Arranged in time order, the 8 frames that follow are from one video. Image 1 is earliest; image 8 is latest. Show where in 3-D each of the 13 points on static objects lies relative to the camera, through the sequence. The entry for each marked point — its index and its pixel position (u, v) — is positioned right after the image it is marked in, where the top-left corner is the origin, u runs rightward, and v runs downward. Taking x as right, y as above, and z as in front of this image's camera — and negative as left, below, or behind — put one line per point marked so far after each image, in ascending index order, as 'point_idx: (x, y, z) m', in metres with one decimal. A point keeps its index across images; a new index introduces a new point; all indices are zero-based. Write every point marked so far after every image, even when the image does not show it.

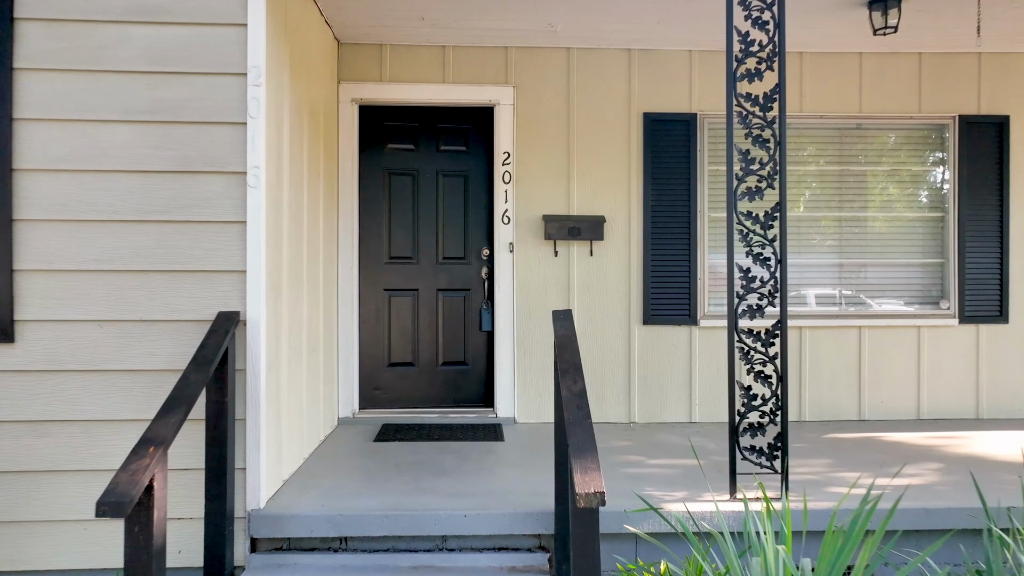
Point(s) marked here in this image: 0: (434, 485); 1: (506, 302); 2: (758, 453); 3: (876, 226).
0: (-0.3, -0.8, +2.6) m
1: (0.0, -0.1, +3.6) m
2: (+1.0, -0.6, +2.4) m
3: (+2.2, +0.4, +3.8) m
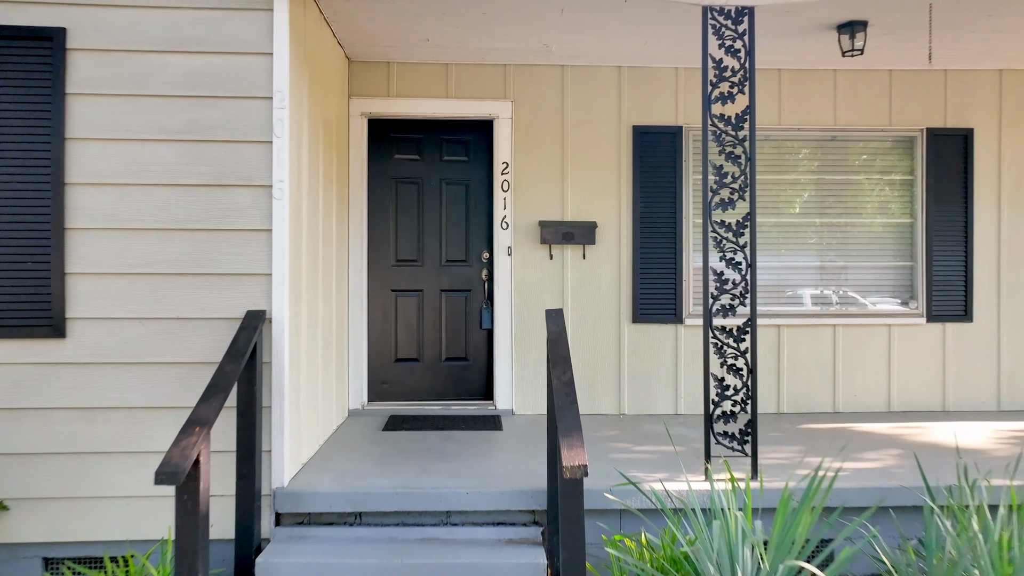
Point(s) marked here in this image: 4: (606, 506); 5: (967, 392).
0: (-0.3, -0.8, +2.8) m
1: (0.0, -0.1, +3.9) m
2: (+0.9, -0.6, +2.7) m
3: (+2.2, +0.4, +4.1) m
4: (+0.4, -0.9, +2.5) m
5: (+3.0, -0.7, +4.1) m
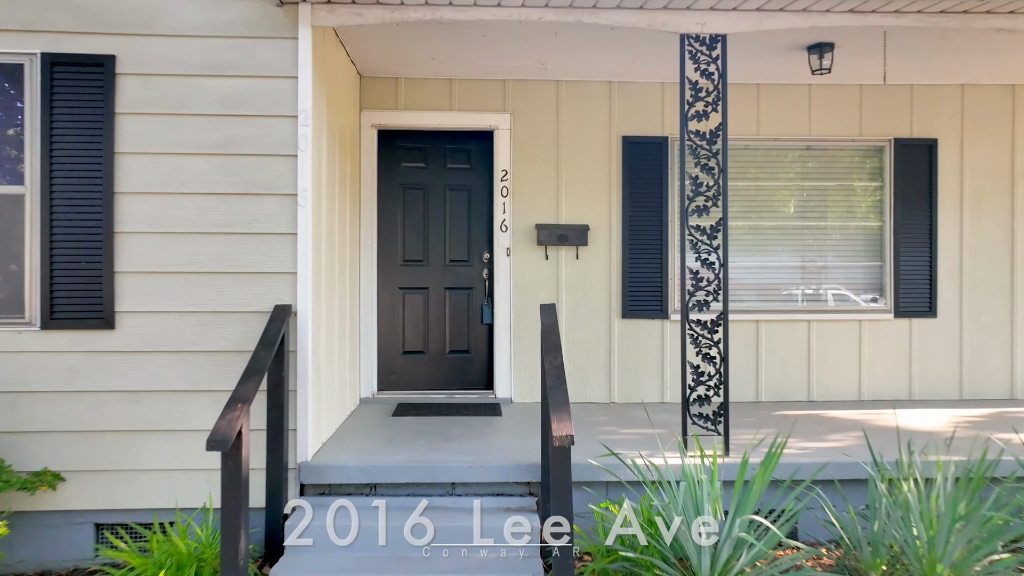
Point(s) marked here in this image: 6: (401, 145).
0: (-0.3, -0.8, +3.2) m
1: (-0.1, -0.1, +4.2) m
2: (+0.9, -0.6, +3.0) m
3: (+2.2, +0.4, +4.4) m
4: (+0.4, -0.9, +2.8) m
5: (+3.0, -0.7, +4.4) m
6: (-0.8, +1.0, +4.3) m
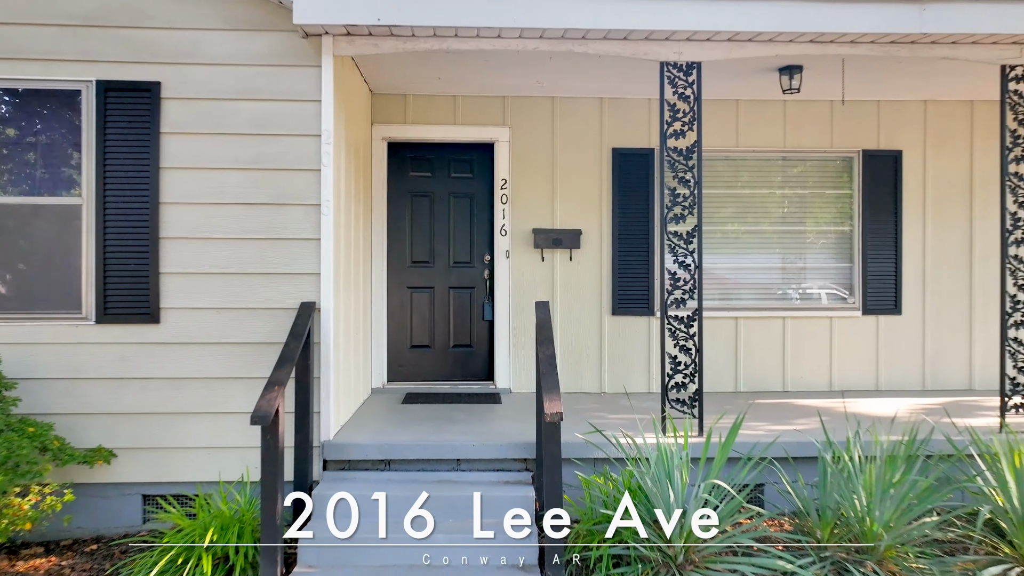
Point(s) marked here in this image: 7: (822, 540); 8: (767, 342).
0: (-0.4, -0.8, +3.6) m
1: (-0.1, -0.1, +4.6) m
2: (+0.9, -0.6, +3.4) m
3: (+2.2, +0.4, +4.8) m
4: (+0.4, -0.9, +3.2) m
5: (+2.9, -0.6, +4.8) m
6: (-0.8, +1.0, +4.7) m
7: (+1.4, -1.1, +2.8) m
8: (+1.9, -0.4, +4.7) m
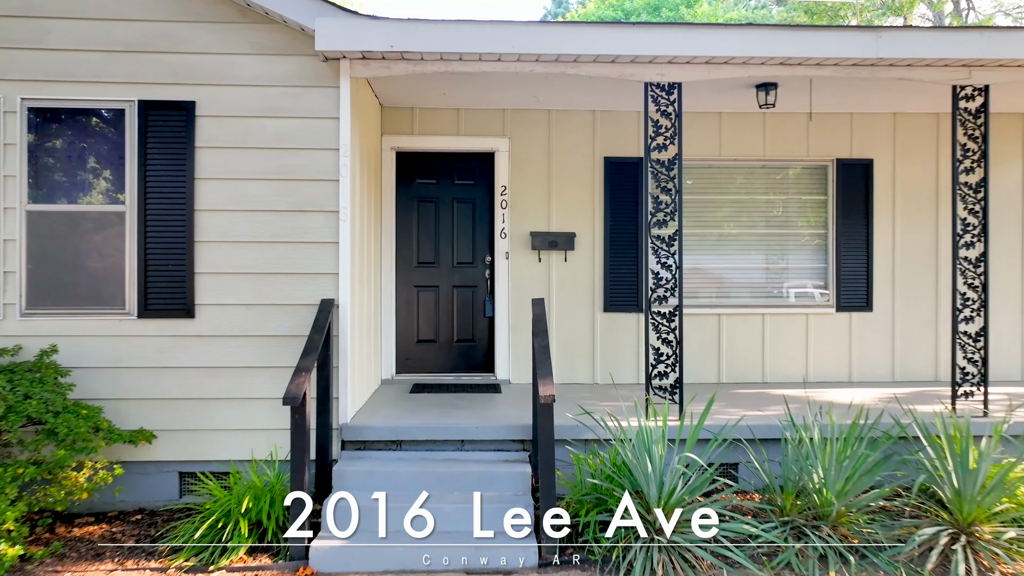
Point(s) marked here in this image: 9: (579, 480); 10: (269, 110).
0: (-0.4, -0.8, +3.9) m
1: (-0.1, -0.1, +5.0) m
2: (+0.9, -0.6, +3.8) m
3: (+2.2, +0.4, +5.2) m
4: (+0.3, -0.8, +3.6) m
5: (+2.9, -0.6, +5.1) m
6: (-0.8, +1.0, +5.0) m
7: (+1.4, -1.1, +3.1) m
8: (+1.9, -0.4, +5.1) m
9: (+0.4, -1.0, +3.3) m
10: (-1.4, +1.0, +3.7) m
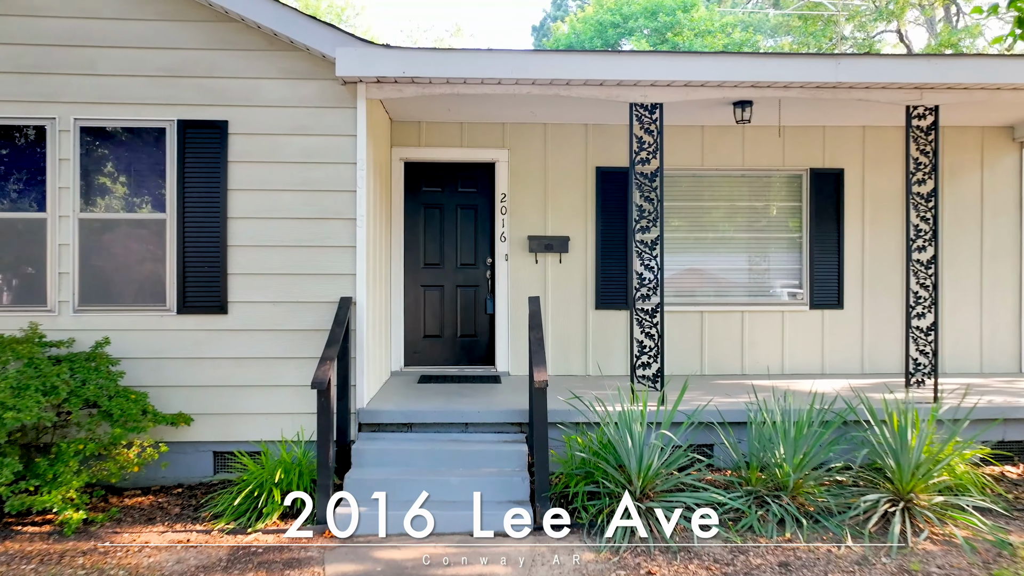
0: (-0.4, -0.8, +4.4) m
1: (-0.1, 0.0, +5.4) m
2: (+0.9, -0.6, +4.2) m
3: (+2.2, +0.4, +5.6) m
4: (+0.3, -0.8, +4.0) m
5: (+2.9, -0.6, +5.6) m
6: (-0.8, +1.0, +5.5) m
7: (+1.4, -1.1, +3.6) m
8: (+1.9, -0.4, +5.5) m
9: (+0.4, -1.0, +3.7) m
10: (-1.4, +1.1, +4.1) m
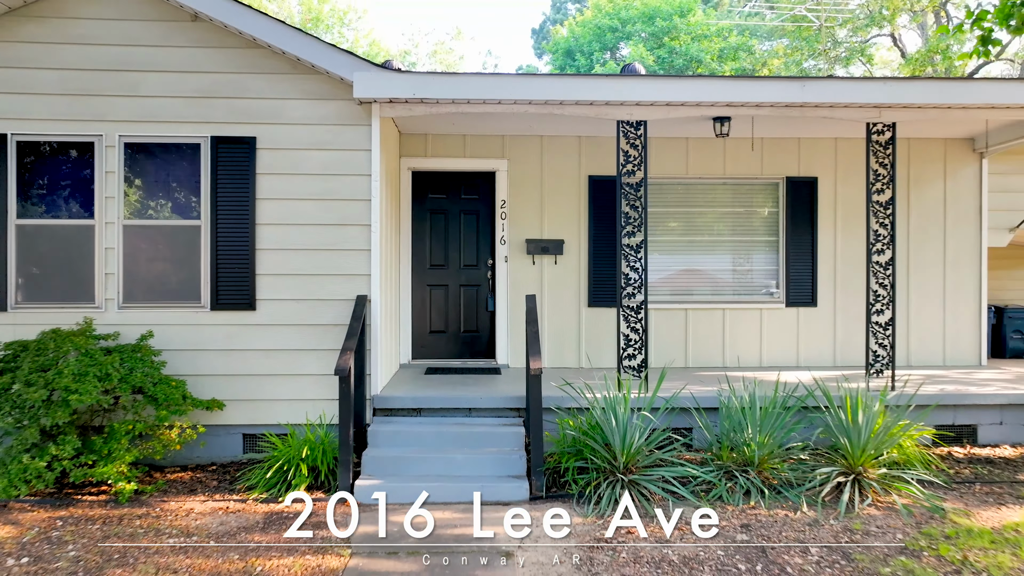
0: (-0.4, -0.8, +4.8) m
1: (-0.1, 0.0, +5.9) m
2: (+0.9, -0.6, +4.7) m
3: (+2.2, +0.4, +6.1) m
4: (+0.3, -0.8, +4.5) m
5: (+2.9, -0.6, +6.0) m
6: (-0.8, +1.0, +5.9) m
7: (+1.4, -1.1, +4.0) m
8: (+1.9, -0.4, +6.0) m
9: (+0.3, -1.0, +4.2) m
10: (-1.4, +1.1, +4.6) m
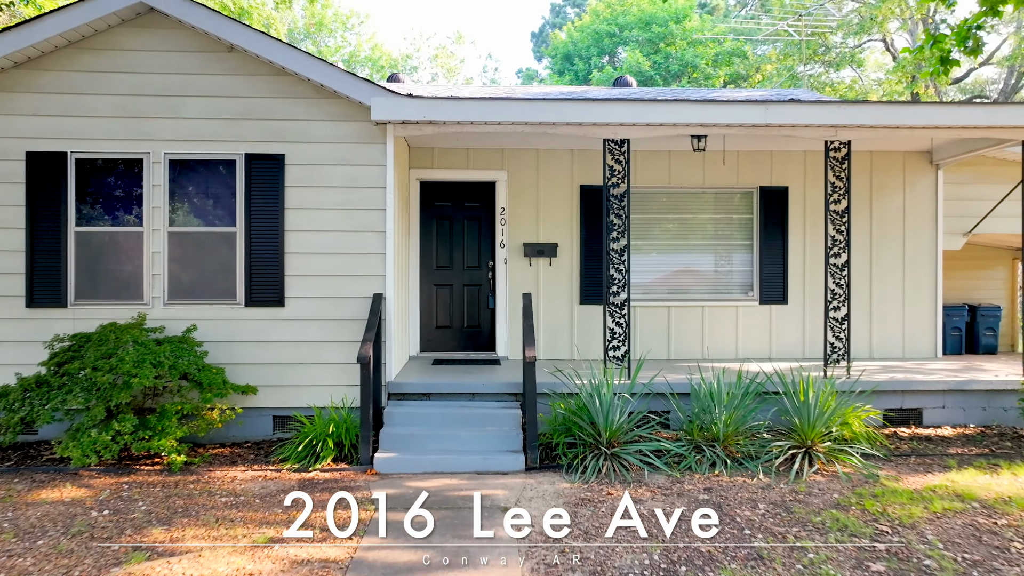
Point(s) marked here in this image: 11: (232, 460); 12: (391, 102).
0: (-0.4, -0.8, +5.5) m
1: (-0.1, 0.0, +6.5) m
2: (+0.9, -0.6, +5.3) m
3: (+2.2, +0.4, +6.7) m
4: (+0.3, -0.8, +5.1) m
5: (+2.9, -0.6, +6.7) m
6: (-0.8, +1.0, +6.6) m
7: (+1.3, -1.1, +4.7) m
8: (+1.9, -0.4, +6.6) m
9: (+0.3, -1.0, +4.8) m
10: (-1.5, +1.1, +5.2) m
11: (-2.1, -1.3, +4.6) m
12: (-1.0, +1.5, +5.0) m
